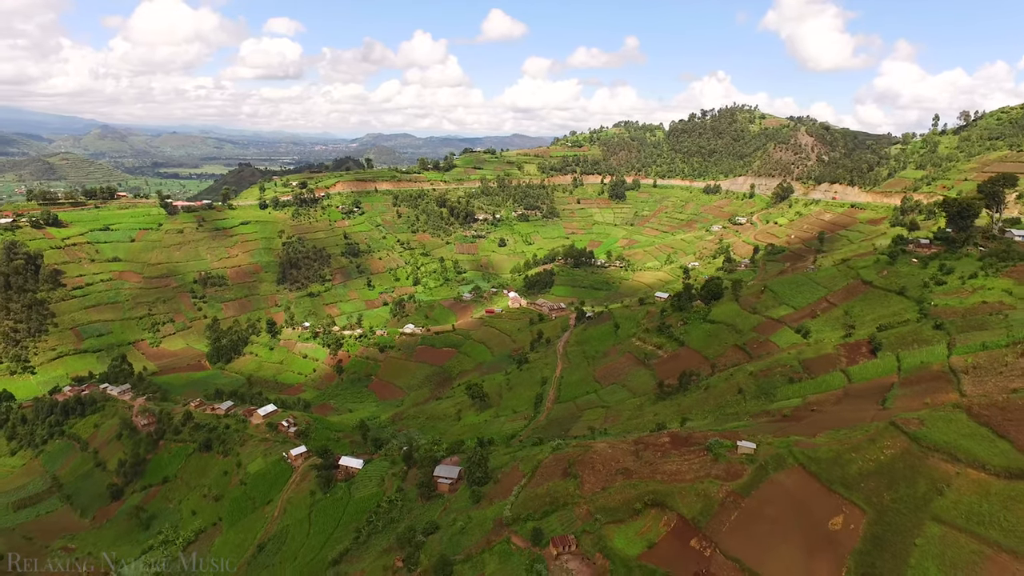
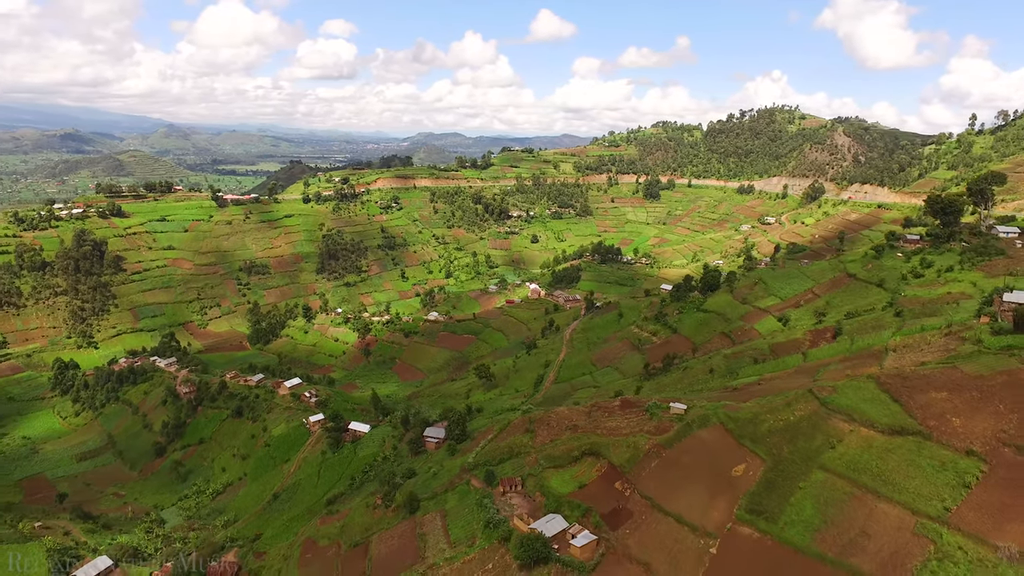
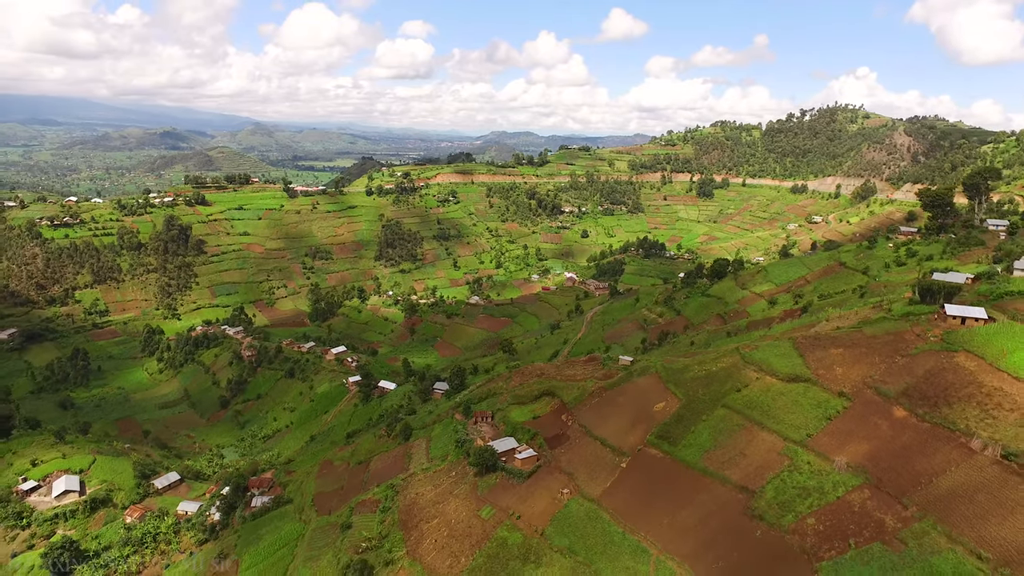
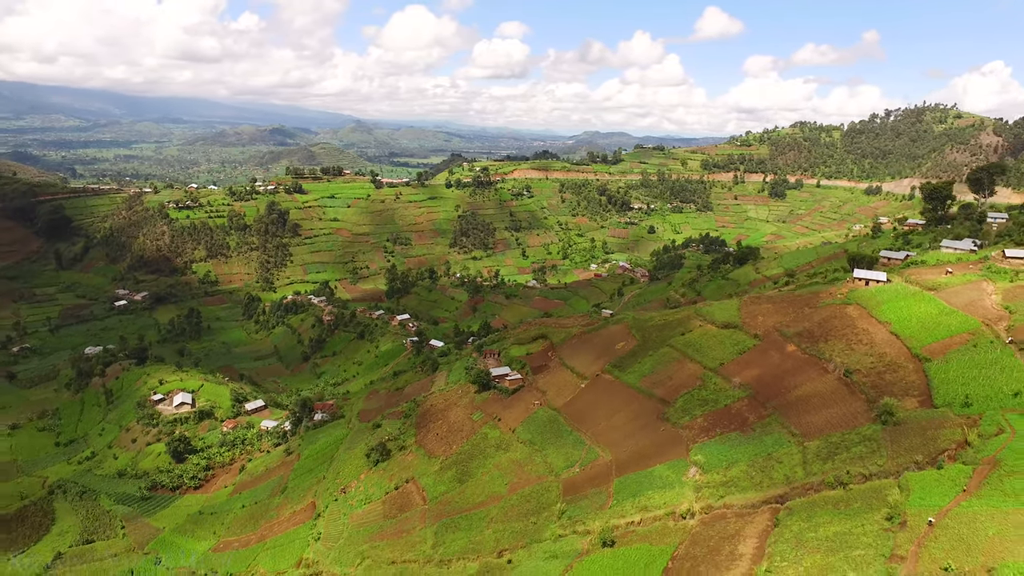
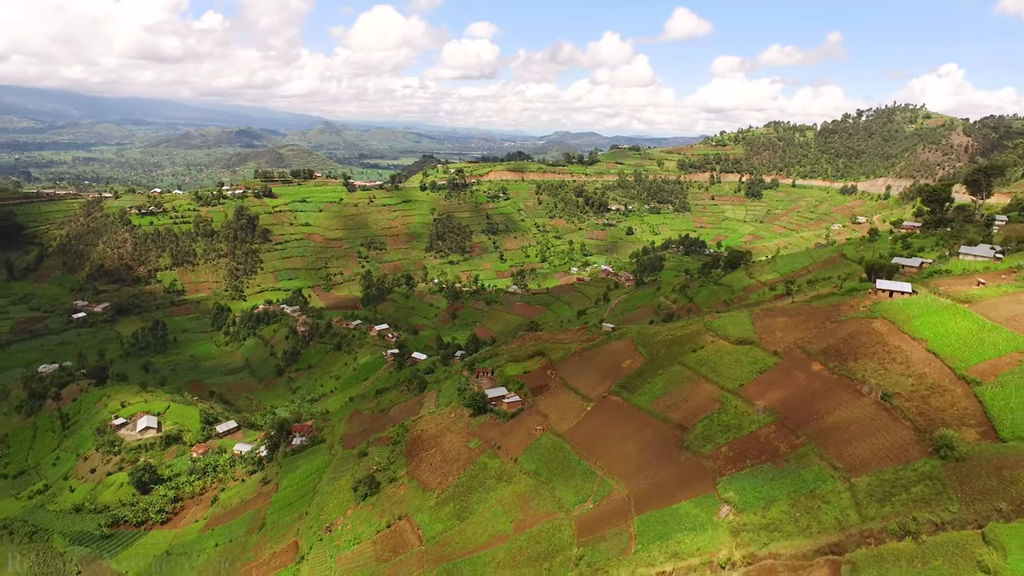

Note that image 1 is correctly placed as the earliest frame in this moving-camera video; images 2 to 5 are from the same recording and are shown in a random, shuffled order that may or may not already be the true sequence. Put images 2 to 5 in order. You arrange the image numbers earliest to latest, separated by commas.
2, 3, 5, 4
